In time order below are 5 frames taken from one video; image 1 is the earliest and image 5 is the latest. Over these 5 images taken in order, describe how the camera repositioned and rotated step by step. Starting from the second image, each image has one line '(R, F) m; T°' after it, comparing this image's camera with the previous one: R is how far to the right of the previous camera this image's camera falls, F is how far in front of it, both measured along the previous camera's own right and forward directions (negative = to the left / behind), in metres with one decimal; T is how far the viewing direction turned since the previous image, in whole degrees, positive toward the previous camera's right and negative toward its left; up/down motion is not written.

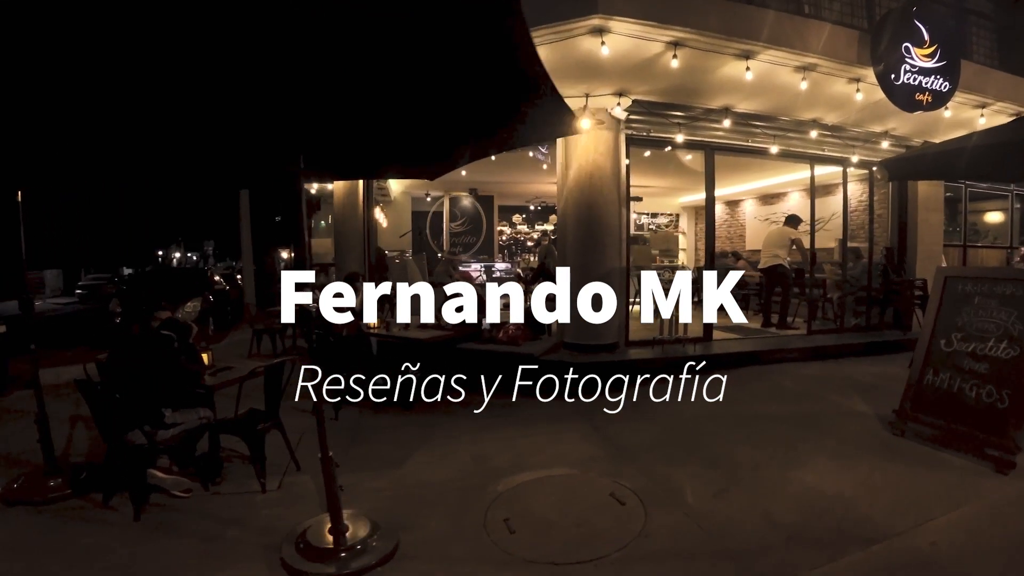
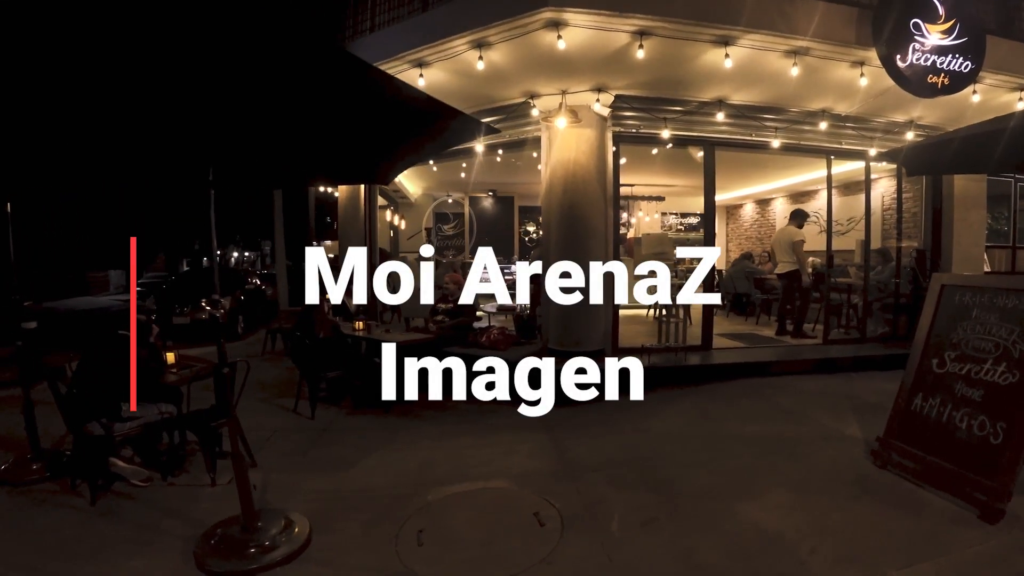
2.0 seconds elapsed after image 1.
(+0.9, +0.2) m; -7°
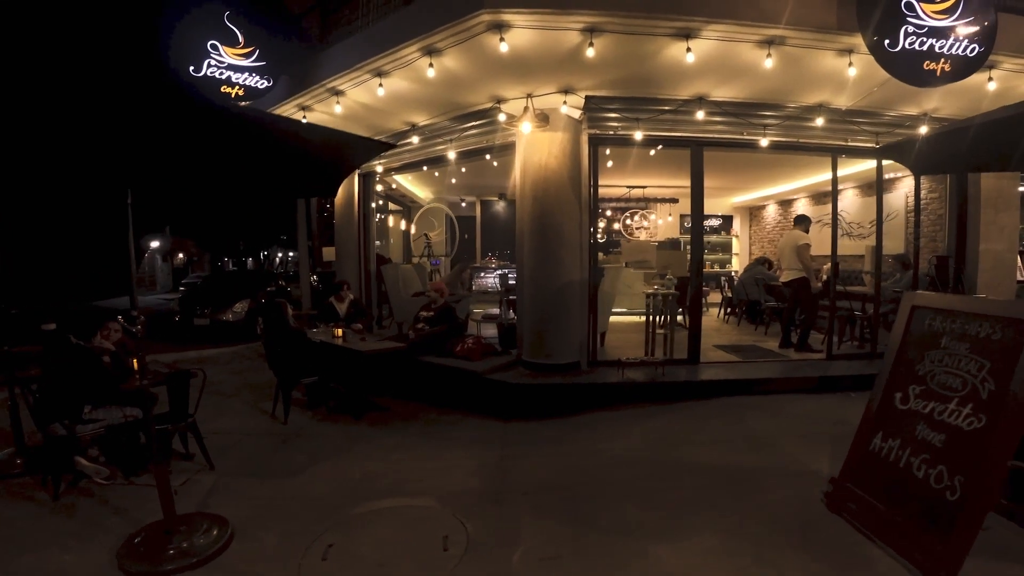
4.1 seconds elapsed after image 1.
(+0.9, +0.2) m; -6°
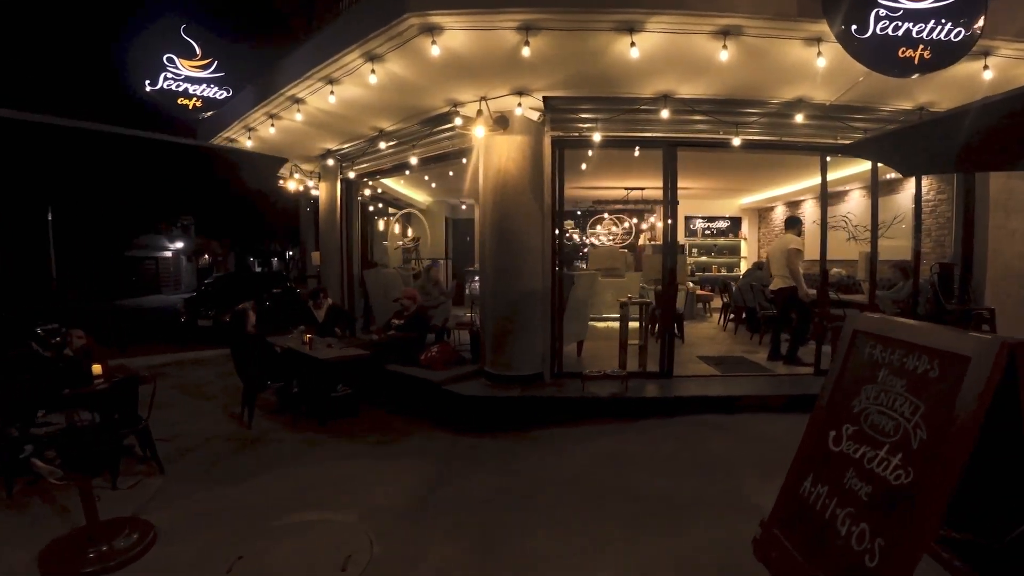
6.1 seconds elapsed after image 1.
(+0.8, +0.2) m; -4°
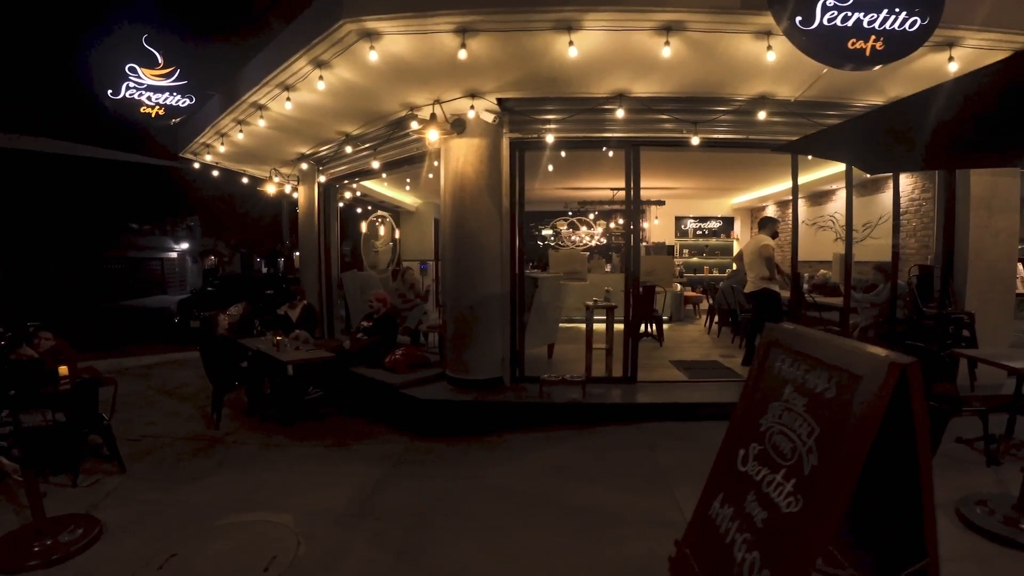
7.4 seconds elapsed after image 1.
(+0.6, +0.1) m; -2°
